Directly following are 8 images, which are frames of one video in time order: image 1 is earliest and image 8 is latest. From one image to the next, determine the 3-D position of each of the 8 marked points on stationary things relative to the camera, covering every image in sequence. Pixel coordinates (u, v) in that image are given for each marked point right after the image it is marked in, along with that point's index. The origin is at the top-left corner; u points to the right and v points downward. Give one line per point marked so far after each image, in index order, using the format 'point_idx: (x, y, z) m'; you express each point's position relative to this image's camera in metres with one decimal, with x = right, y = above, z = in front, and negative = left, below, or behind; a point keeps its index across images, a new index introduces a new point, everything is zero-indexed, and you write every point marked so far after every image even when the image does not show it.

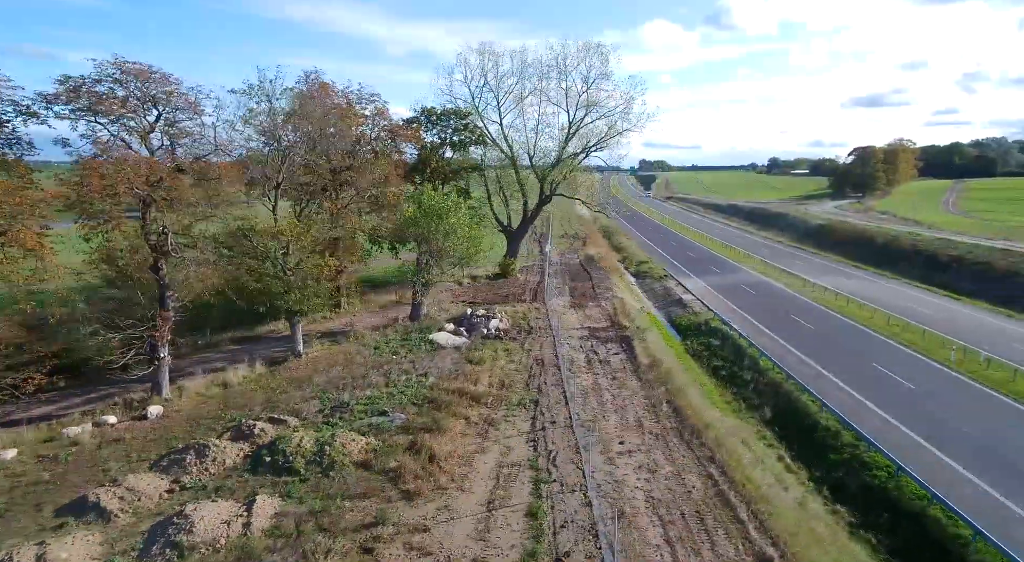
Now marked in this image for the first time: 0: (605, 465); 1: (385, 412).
0: (+2.2, -4.4, +15.8) m
1: (-3.7, -3.8, +19.1) m
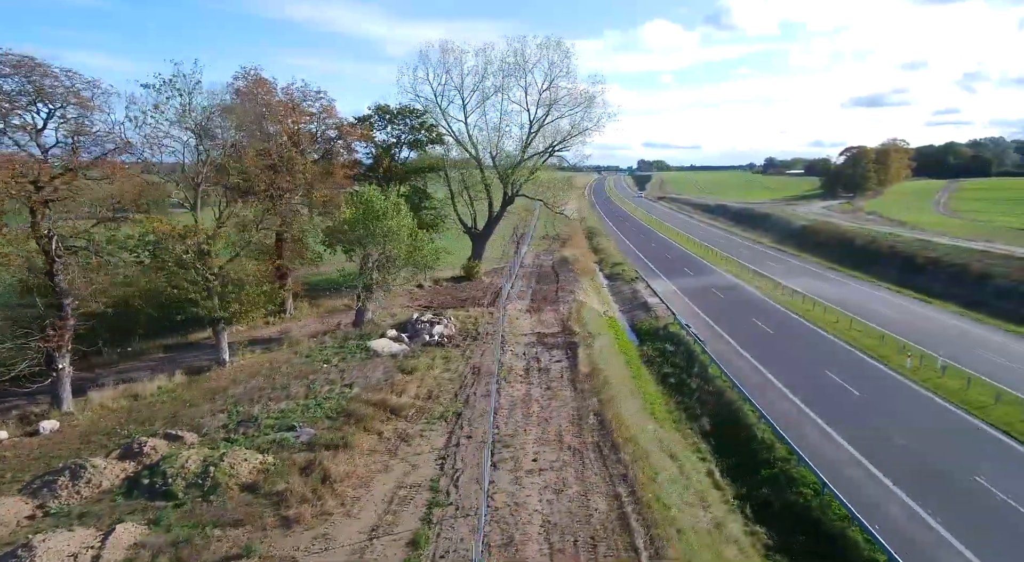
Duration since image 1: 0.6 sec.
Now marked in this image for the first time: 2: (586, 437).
0: (-0.1, -4.6, +14.8) m
1: (-6.0, -4.0, +18.1) m
2: (+2.0, -4.2, +17.7) m
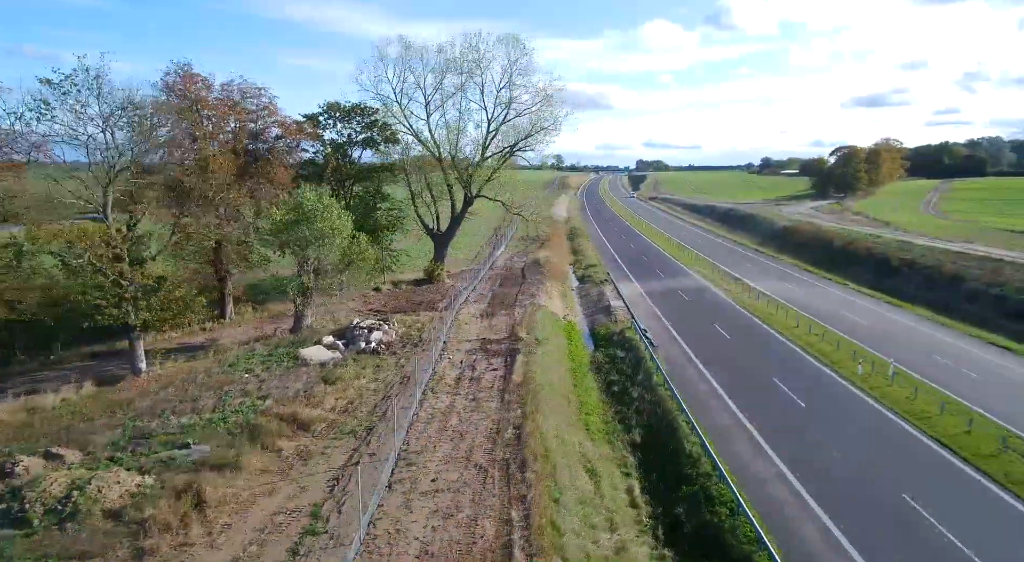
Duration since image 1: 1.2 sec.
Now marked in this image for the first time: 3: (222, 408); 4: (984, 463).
0: (-2.4, -4.7, +13.8) m
1: (-8.3, -4.2, +17.0) m
2: (-0.4, -4.3, +16.7) m
3: (-8.6, -3.8, +19.6) m
4: (+12.8, -5.0, +18.0) m
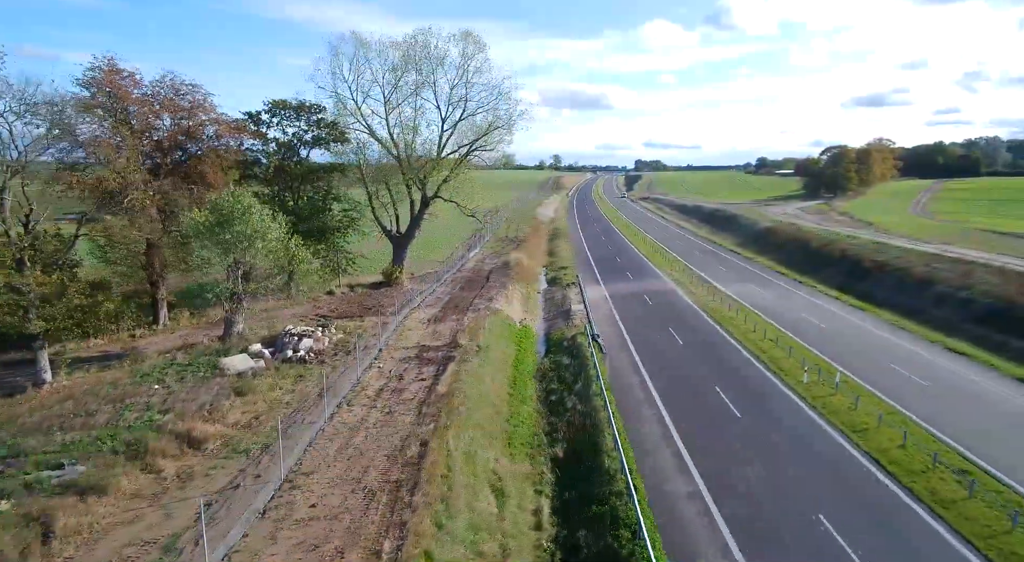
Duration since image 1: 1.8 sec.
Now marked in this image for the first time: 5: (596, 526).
0: (-4.8, -5.0, +12.7) m
1: (-10.7, -4.4, +15.9) m
2: (-2.8, -4.6, +15.7) m
3: (-11.1, -4.0, +18.5) m
4: (+10.4, -5.2, +17.1) m
5: (+1.9, -5.6, +15.1) m
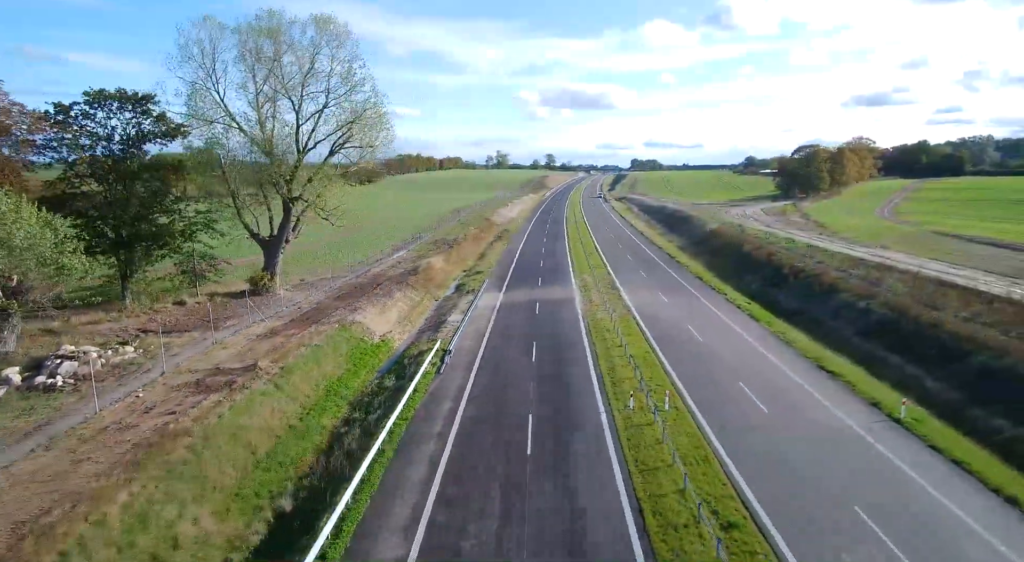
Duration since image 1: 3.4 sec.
0: (-11.6, -5.5, +9.6) m
1: (-17.6, -4.9, +12.6) m
2: (-9.7, -5.1, +12.6) m
3: (-18.0, -4.5, +15.2) m
4: (+3.4, -5.7, +14.5) m
5: (-5.0, -6.2, +12.2) m
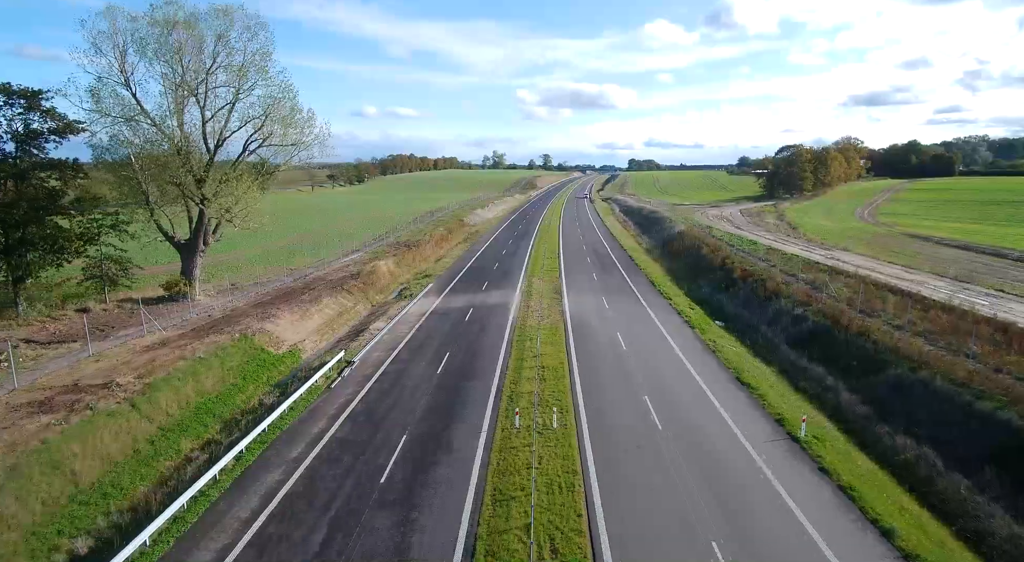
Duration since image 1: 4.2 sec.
0: (-15.4, -5.8, +7.7) m
1: (-21.5, -5.2, +10.6) m
2: (-13.6, -5.4, +10.8) m
3: (-21.9, -4.8, +13.2) m
4: (-0.5, -6.0, +12.9) m
5: (-8.8, -6.5, +10.4) m
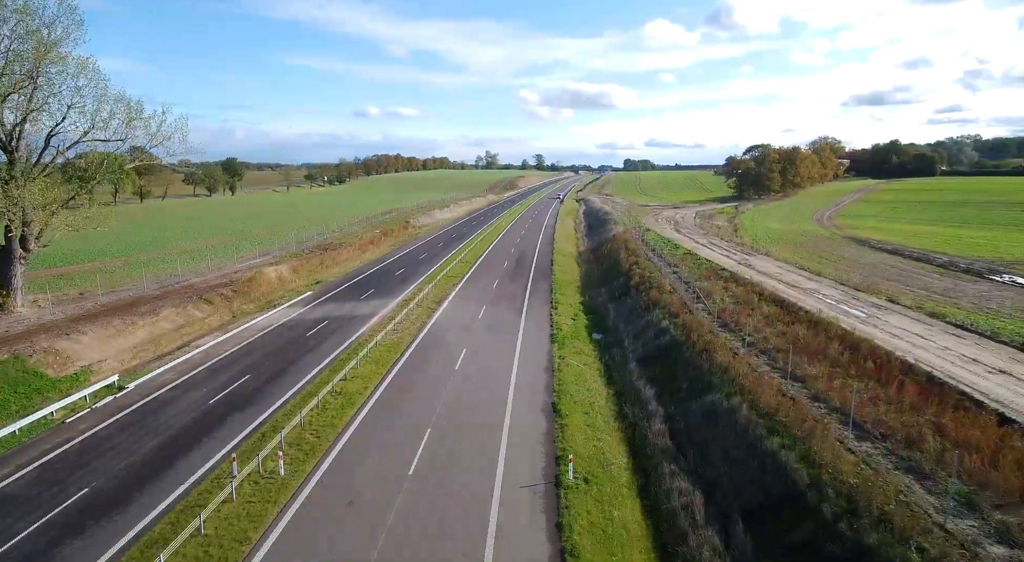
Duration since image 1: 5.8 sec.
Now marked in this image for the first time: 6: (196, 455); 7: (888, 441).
0: (-22.7, -6.4, +4.1) m
1: (-28.9, -5.8, +6.7) m
2: (-21.0, -6.0, +7.2) m
3: (-29.4, -5.4, +9.3) m
4: (-8.0, -6.6, +9.7) m
5: (-16.2, -7.1, +7.0) m
6: (-9.3, -5.2, +19.4) m
7: (+10.4, -4.4, +18.3) m
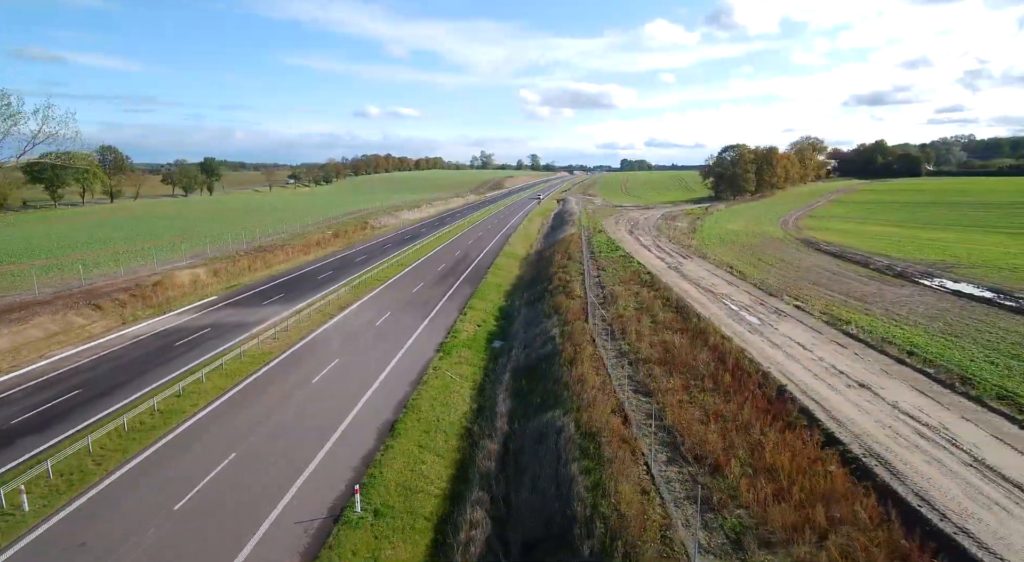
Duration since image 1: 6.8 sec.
0: (-28.0, -6.7, +1.9) m
1: (-34.3, -6.1, +4.4) m
2: (-26.4, -6.3, +5.1) m
3: (-34.9, -5.7, +7.0) m
4: (-13.4, -6.9, +7.9) m
5: (-21.6, -7.4, +5.0) m
6: (-15.0, -5.6, +17.6) m
7: (+4.8, -4.7, +16.9) m
